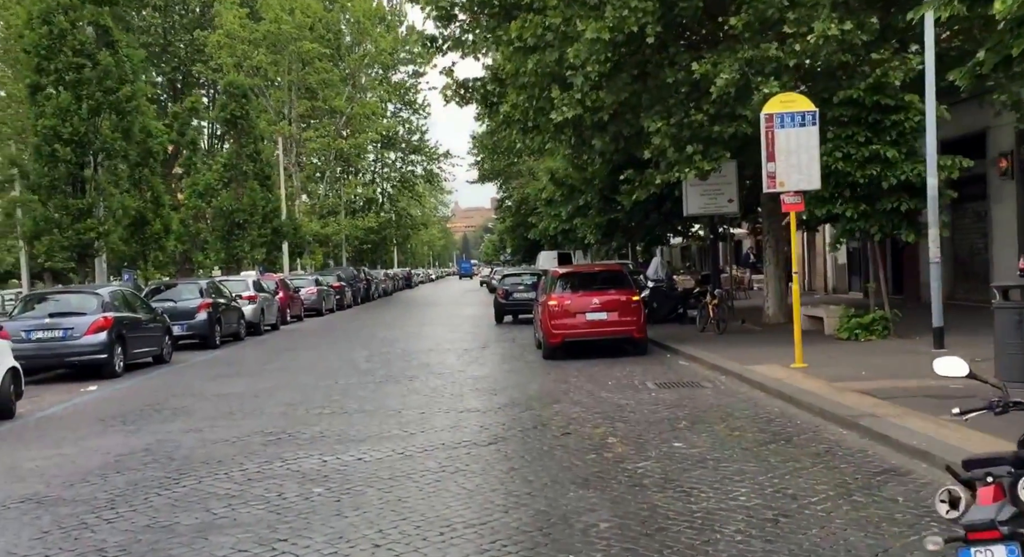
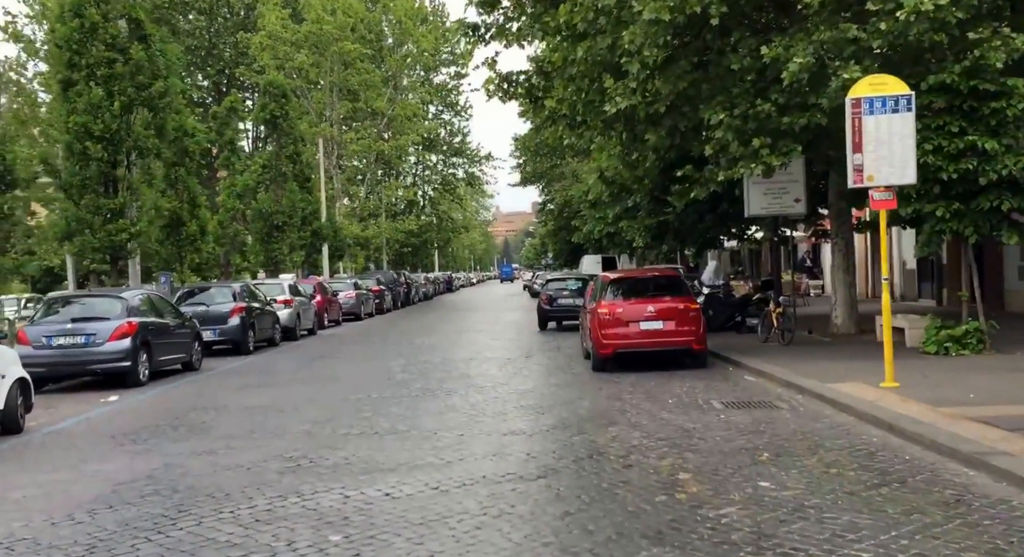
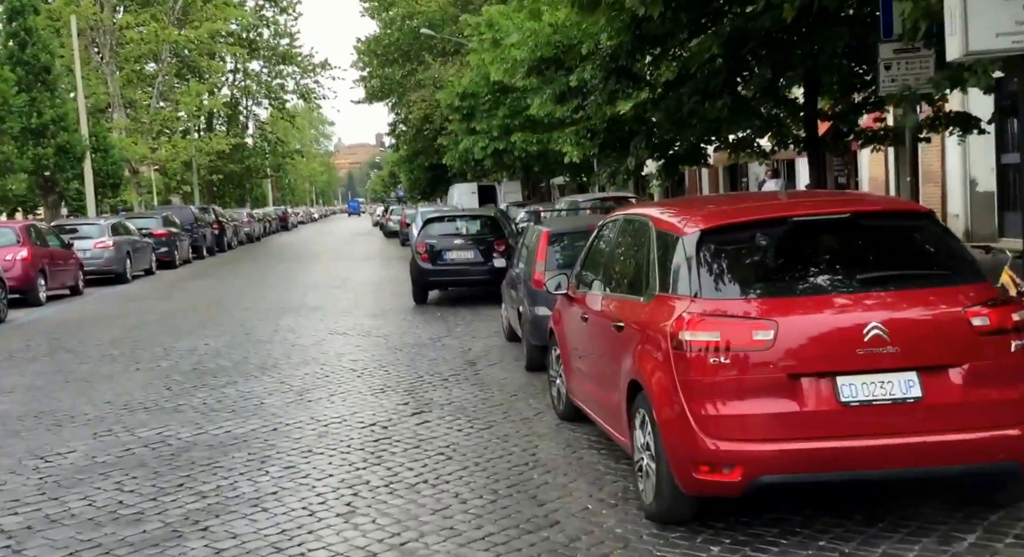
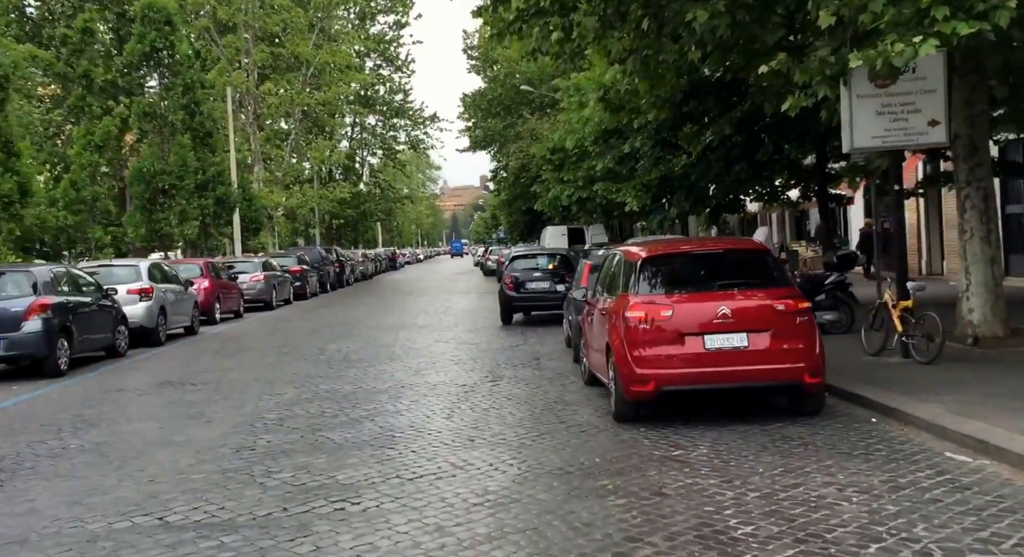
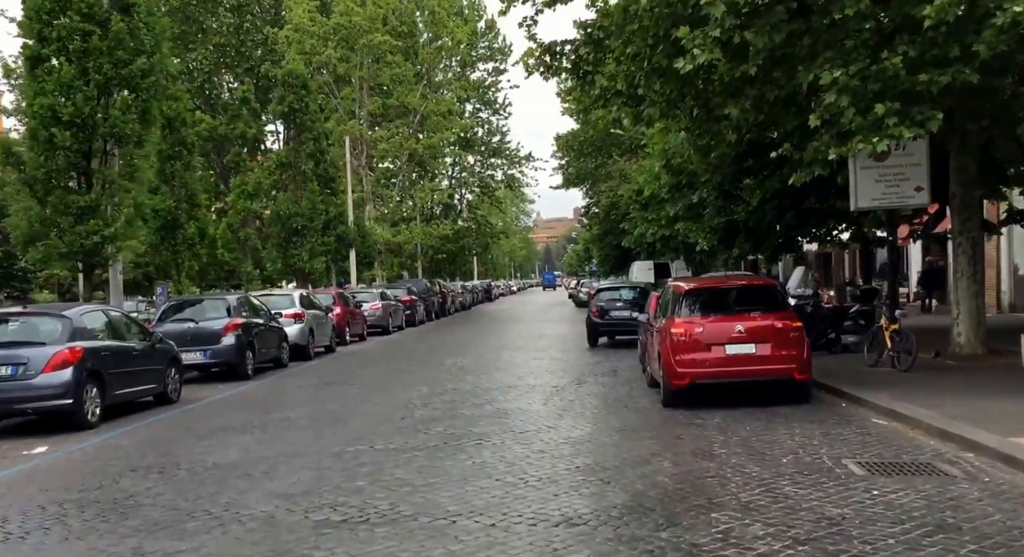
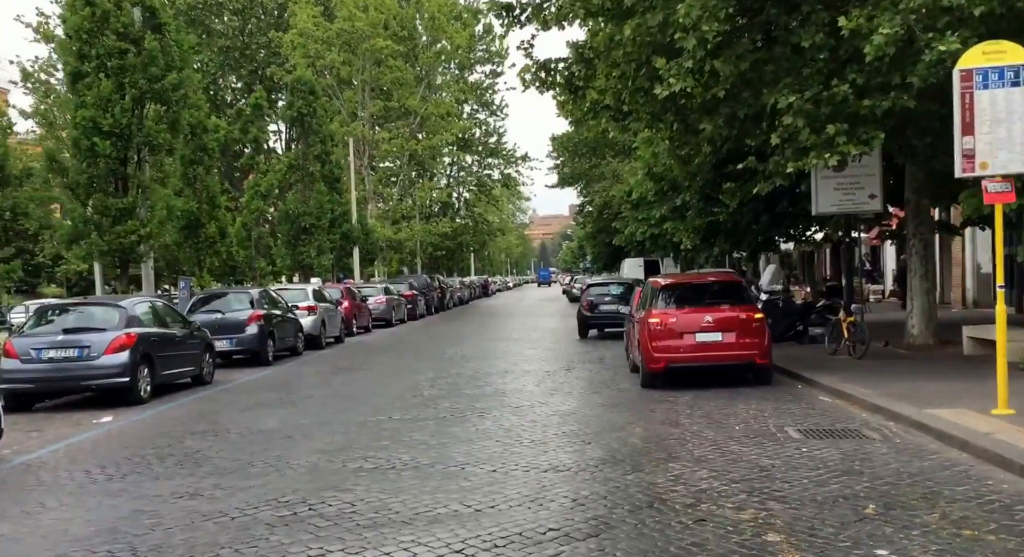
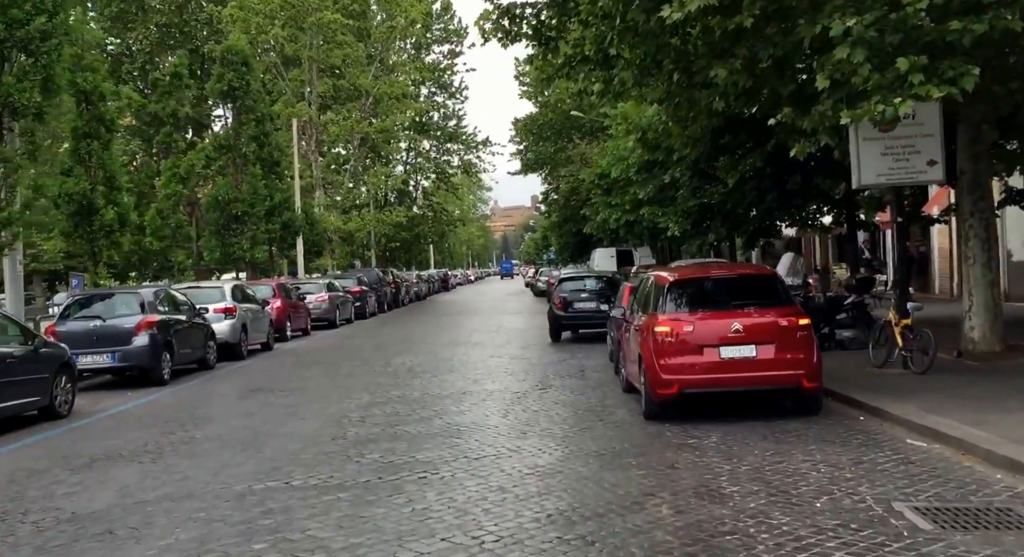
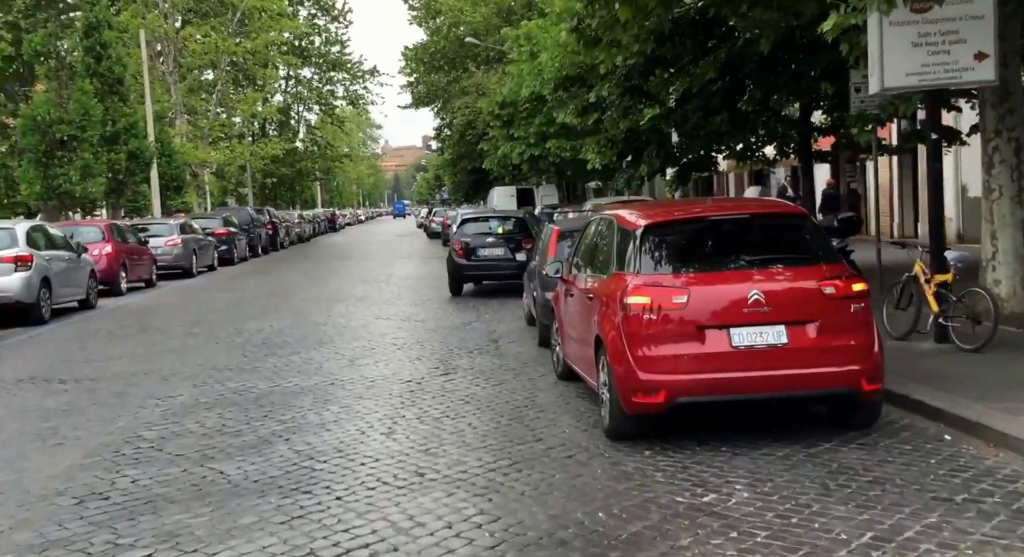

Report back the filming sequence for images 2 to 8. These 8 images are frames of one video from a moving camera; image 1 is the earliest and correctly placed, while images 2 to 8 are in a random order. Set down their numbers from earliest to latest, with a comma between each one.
2, 6, 5, 7, 4, 8, 3
